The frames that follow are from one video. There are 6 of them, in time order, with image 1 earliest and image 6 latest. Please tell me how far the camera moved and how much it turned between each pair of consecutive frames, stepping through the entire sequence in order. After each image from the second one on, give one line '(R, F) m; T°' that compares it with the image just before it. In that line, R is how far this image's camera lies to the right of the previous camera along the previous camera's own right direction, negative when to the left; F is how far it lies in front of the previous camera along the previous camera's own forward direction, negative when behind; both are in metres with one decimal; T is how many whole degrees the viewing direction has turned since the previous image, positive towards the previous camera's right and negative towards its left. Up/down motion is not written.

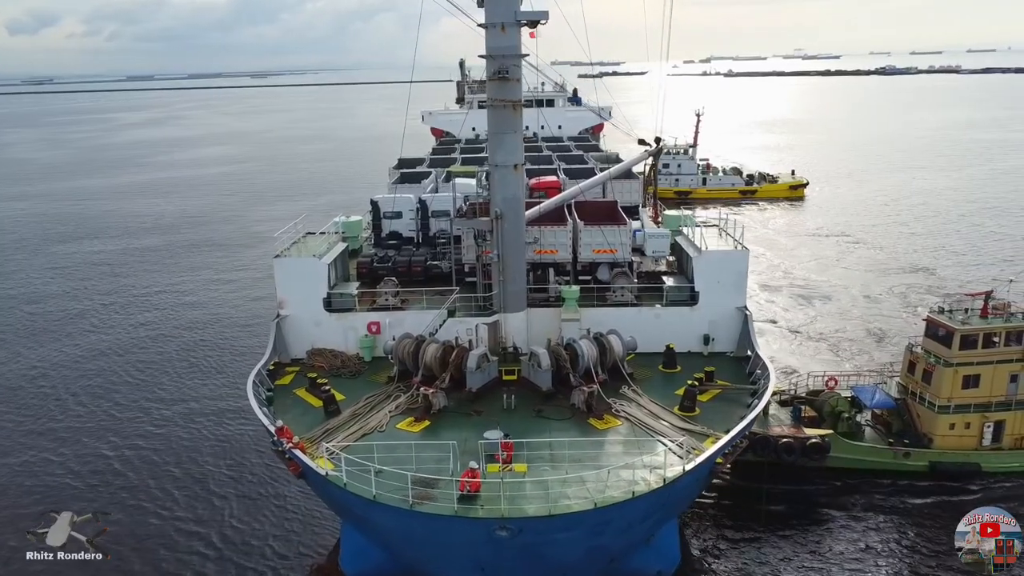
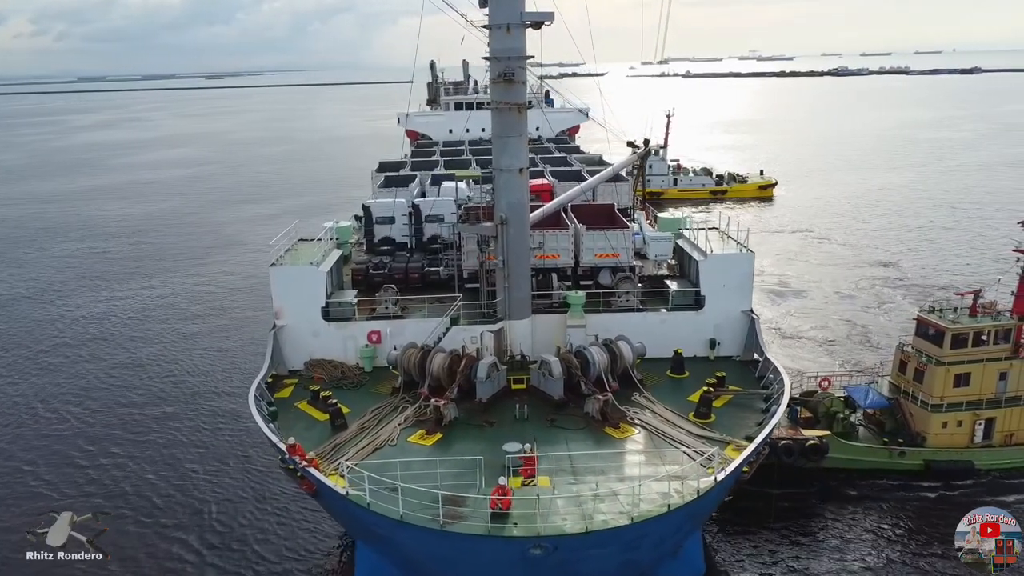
(-0.8, +0.4) m; +2°
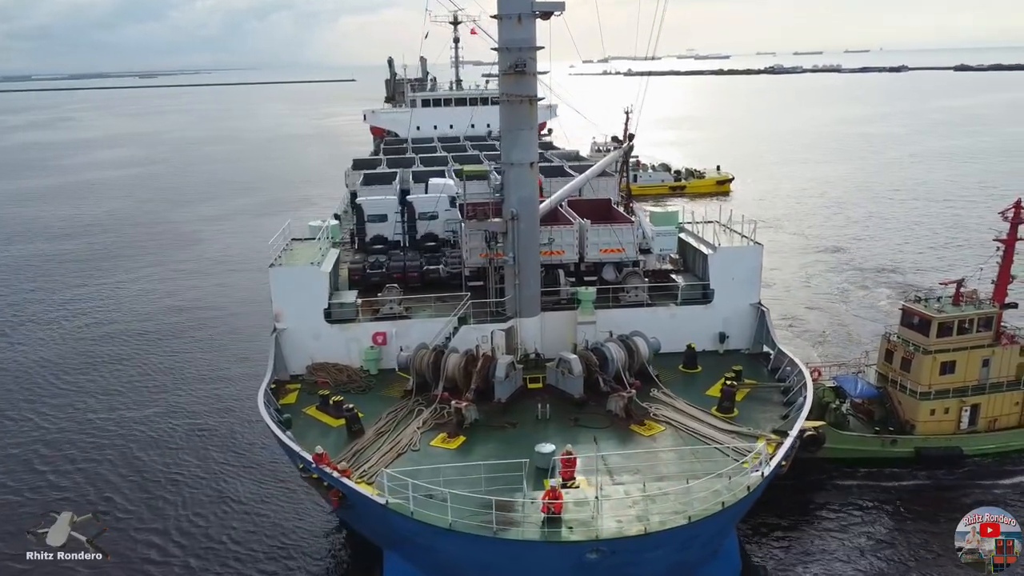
(-1.2, +0.4) m; +3°
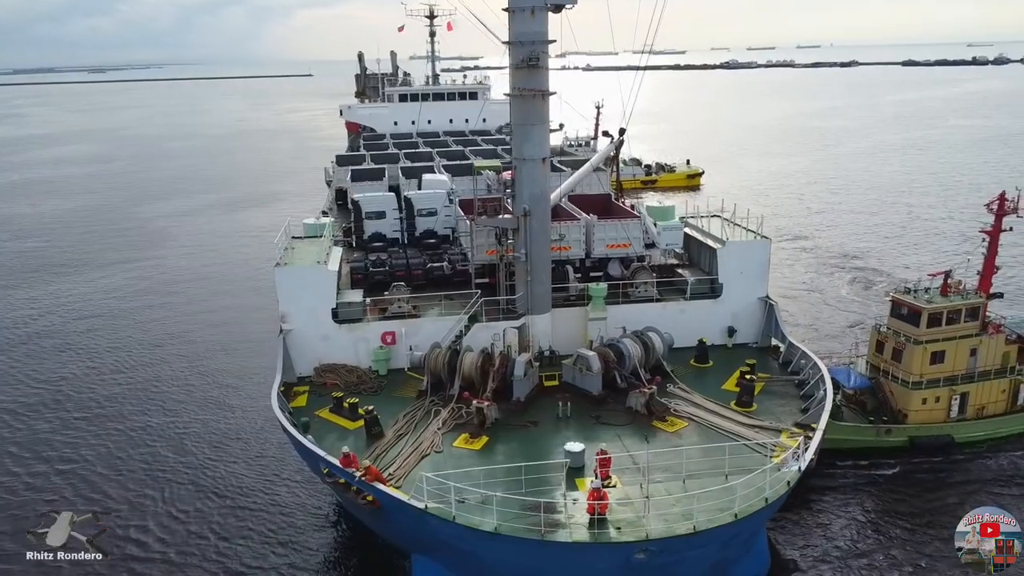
(-0.9, +0.2) m; +2°
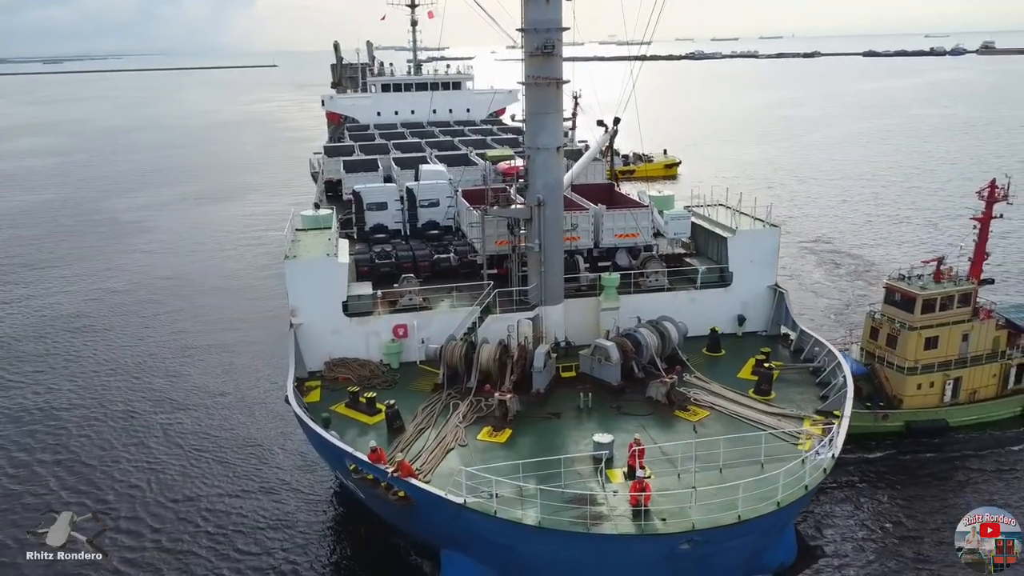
(-0.8, +0.2) m; +2°
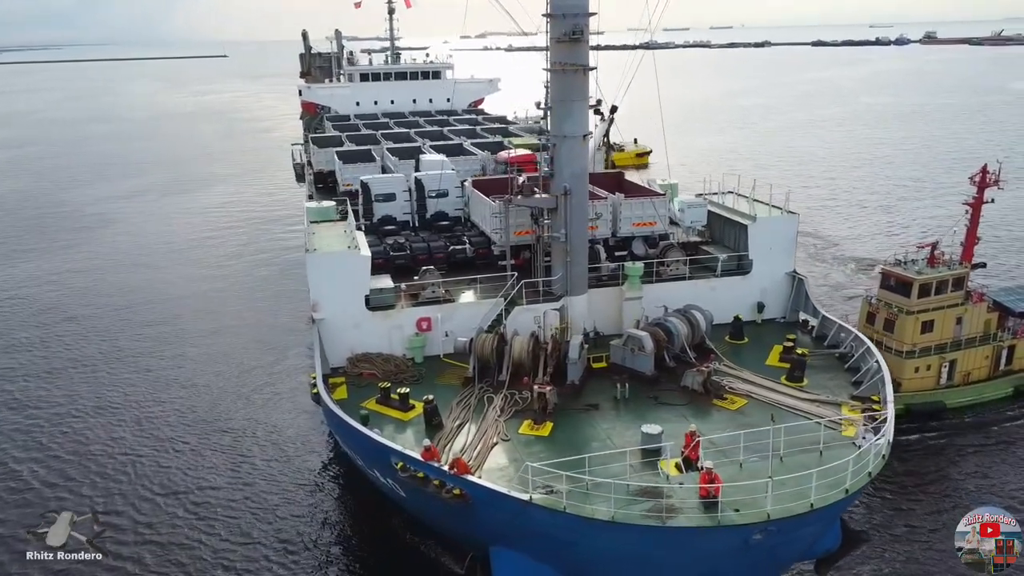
(-1.2, +0.2) m; +3°
